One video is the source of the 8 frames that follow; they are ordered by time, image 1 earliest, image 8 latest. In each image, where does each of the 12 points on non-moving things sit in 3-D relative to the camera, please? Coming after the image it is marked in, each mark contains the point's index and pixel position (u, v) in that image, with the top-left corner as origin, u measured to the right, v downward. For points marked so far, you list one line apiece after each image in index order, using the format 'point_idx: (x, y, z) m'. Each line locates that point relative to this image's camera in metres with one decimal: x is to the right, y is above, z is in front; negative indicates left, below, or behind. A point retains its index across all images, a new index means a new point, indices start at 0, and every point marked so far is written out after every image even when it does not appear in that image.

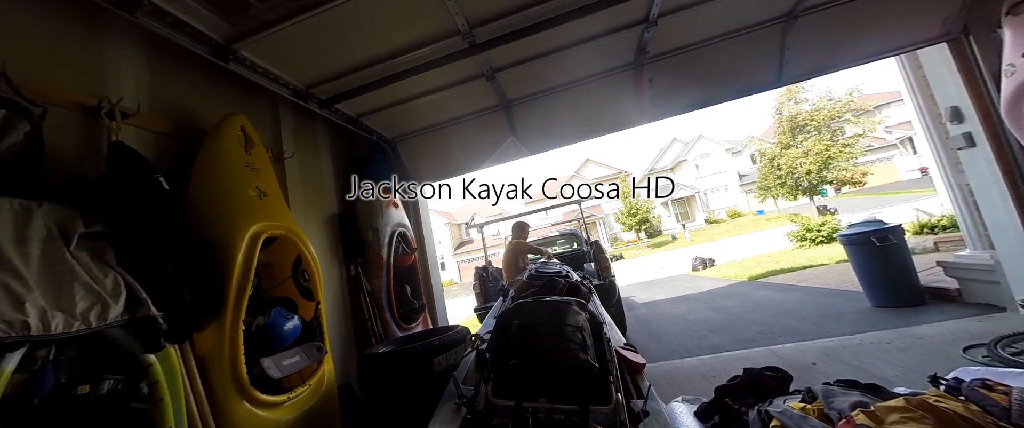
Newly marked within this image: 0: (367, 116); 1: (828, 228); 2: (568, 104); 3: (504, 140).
0: (-1.3, +0.9, +3.0) m
1: (+8.7, -0.4, +9.1) m
2: (+0.6, +1.1, +3.3) m
3: (0.0, +0.8, +3.5) m
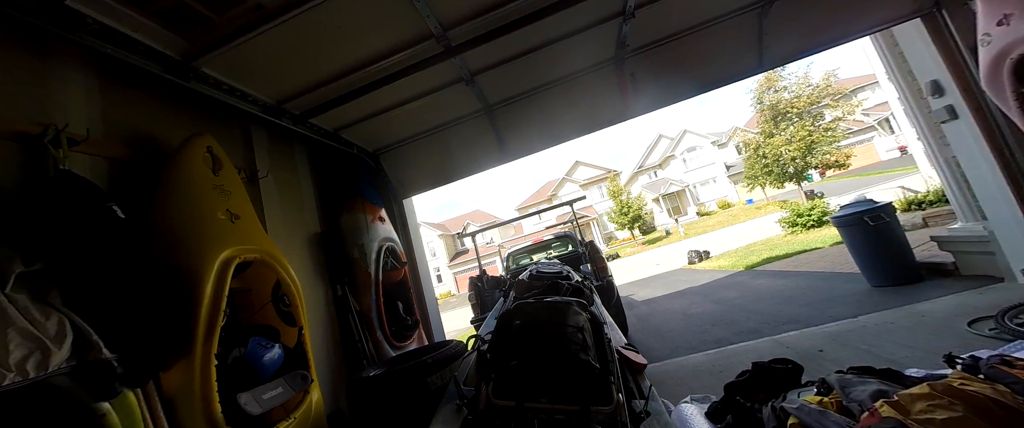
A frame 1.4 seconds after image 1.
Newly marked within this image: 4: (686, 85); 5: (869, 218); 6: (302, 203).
0: (-1.5, +0.7, +2.9) m
1: (+8.5, +0.1, +9.2) m
2: (+0.4, +1.1, +3.2) m
3: (-0.2, +0.7, +3.4) m
4: (+1.7, +1.2, +3.2) m
5: (+3.9, 0.0, +3.6) m
6: (-1.7, +0.1, +2.7) m
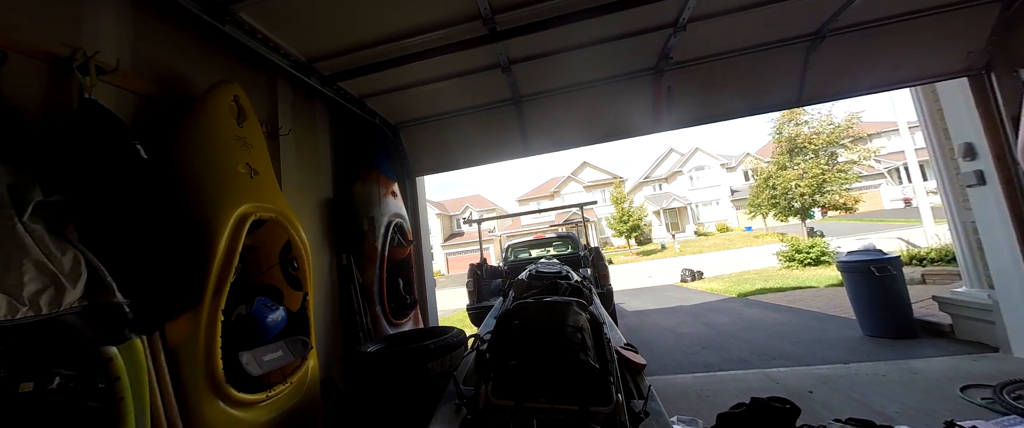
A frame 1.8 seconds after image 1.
0: (-1.2, +1.0, +2.9) m
1: (+8.5, -1.0, +9.2) m
2: (+0.7, +1.0, +3.2) m
3: (0.0, +0.8, +3.4) m
4: (+2.0, +1.0, +3.1) m
5: (+4.0, -0.6, +3.7) m
6: (-1.6, +0.4, +2.7) m
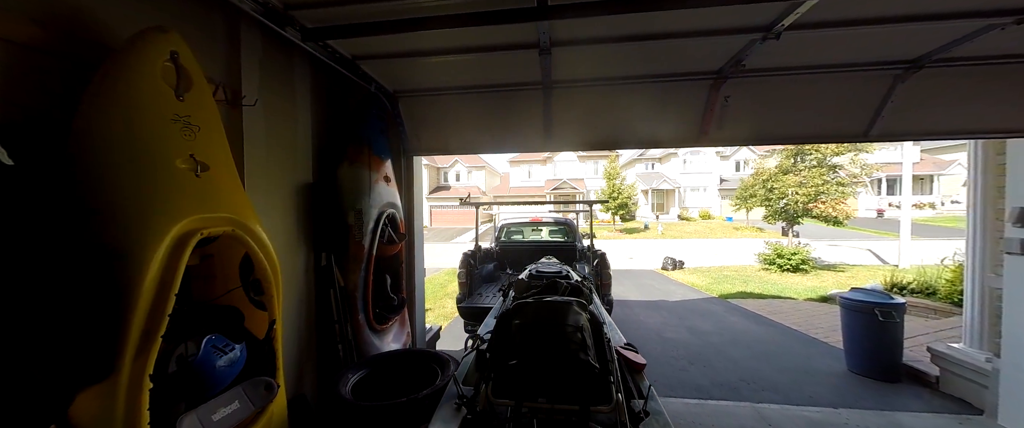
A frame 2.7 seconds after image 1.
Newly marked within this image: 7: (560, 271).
0: (-1.0, +1.1, +2.3) m
1: (+8.1, -1.2, +9.4) m
2: (+0.9, +0.9, +2.7) m
3: (+0.2, +0.8, +2.9) m
4: (+2.2, +0.7, +2.7) m
5: (+4.0, -1.0, +3.6) m
6: (-1.4, +0.4, +2.1) m
7: (+0.6, -0.6, +3.8) m
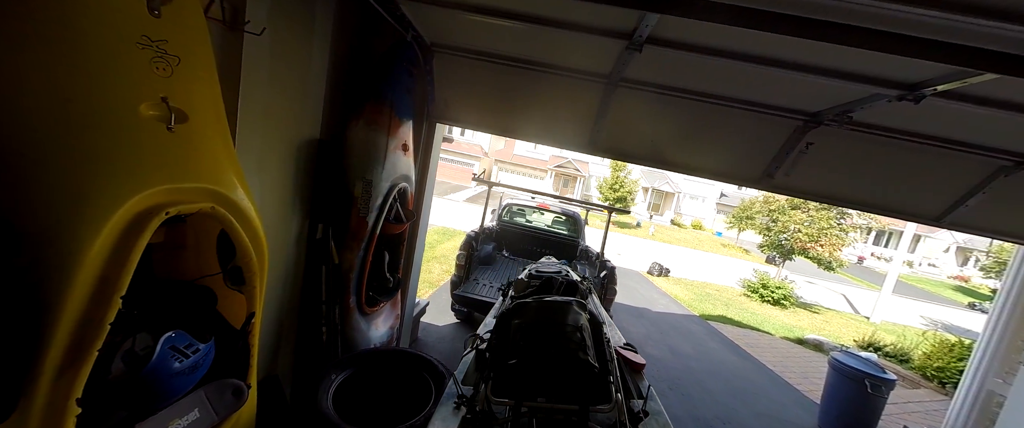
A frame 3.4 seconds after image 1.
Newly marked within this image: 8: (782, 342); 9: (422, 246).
0: (-0.6, +1.2, +1.8) m
1: (+7.7, -2.2, +9.5) m
2: (+1.3, +0.6, +2.3) m
3: (+0.5, +0.7, +2.5) m
4: (+2.5, +0.2, +2.4) m
5: (+3.8, -1.8, +3.5) m
6: (-1.1, +0.6, +1.7) m
7: (+0.6, -0.6, +3.6) m
8: (+5.4, -2.6, +6.7) m
9: (-0.8, -0.3, +2.9) m
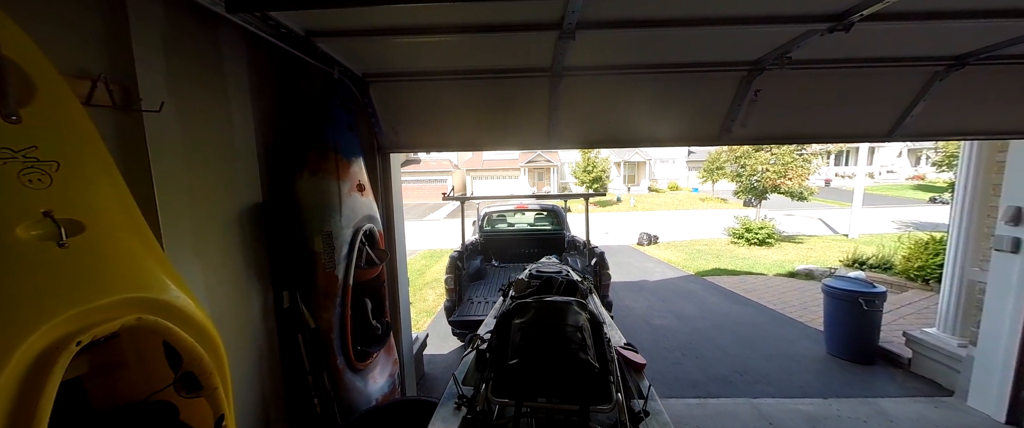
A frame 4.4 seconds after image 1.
0: (-1.0, +0.9, +1.7) m
1: (+7.5, -0.5, +9.8) m
2: (+0.9, +0.8, +2.3) m
3: (+0.2, +0.7, +2.4) m
4: (+2.2, +0.6, +2.5) m
5: (+3.9, -0.9, +3.6) m
6: (-1.3, +0.3, +1.6) m
7: (+0.5, -0.6, +3.6) m
8: (+5.5, -1.4, +6.9) m
9: (-0.9, -0.5, +2.8) m
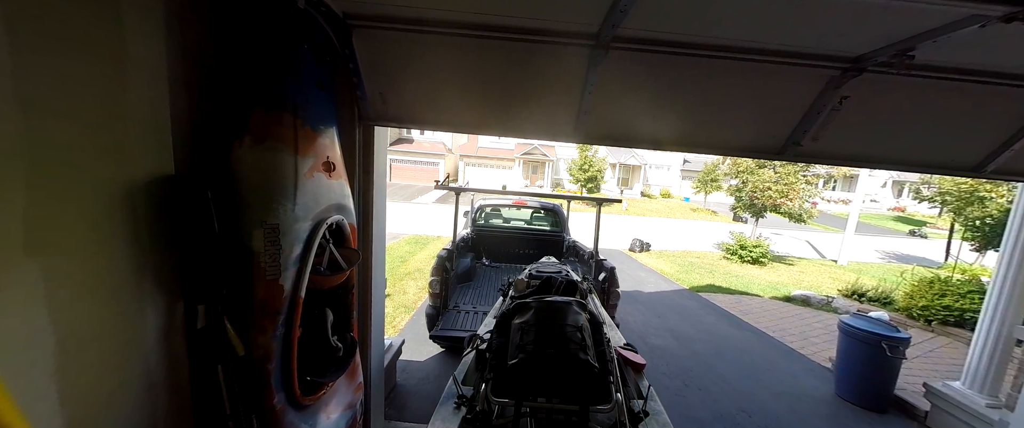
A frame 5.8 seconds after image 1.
0: (-0.8, +1.0, +1.2) m
1: (+7.2, -1.0, +9.6) m
2: (+1.1, +0.7, +1.8) m
3: (+0.3, +0.6, +2.0) m
4: (+2.3, +0.4, +2.0) m
5: (+3.8, -1.3, +3.3) m
6: (-1.2, +0.4, +1.0) m
7: (+0.4, -0.6, +3.1) m
8: (+5.2, -1.8, +6.6) m
9: (-0.9, -0.5, +2.3) m
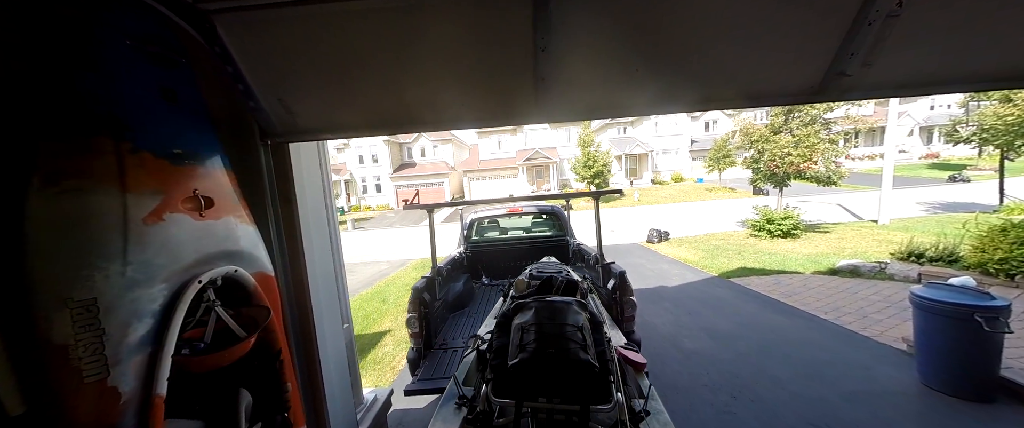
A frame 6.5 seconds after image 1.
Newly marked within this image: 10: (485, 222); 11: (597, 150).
0: (-1.1, +0.8, +0.7) m
1: (+7.4, -0.2, +8.9) m
2: (+0.7, +0.8, +1.4) m
3: (0.0, +0.6, +1.5) m
4: (+2.0, +0.7, +1.5) m
5: (+3.8, -0.8, +2.7) m
6: (-1.5, +0.1, +0.6) m
7: (+0.4, -0.7, +2.6) m
8: (+5.4, -1.2, +5.9) m
9: (-1.0, -0.7, +1.8) m
10: (-0.4, -0.1, +4.6) m
11: (+4.3, +3.2, +16.7) m
